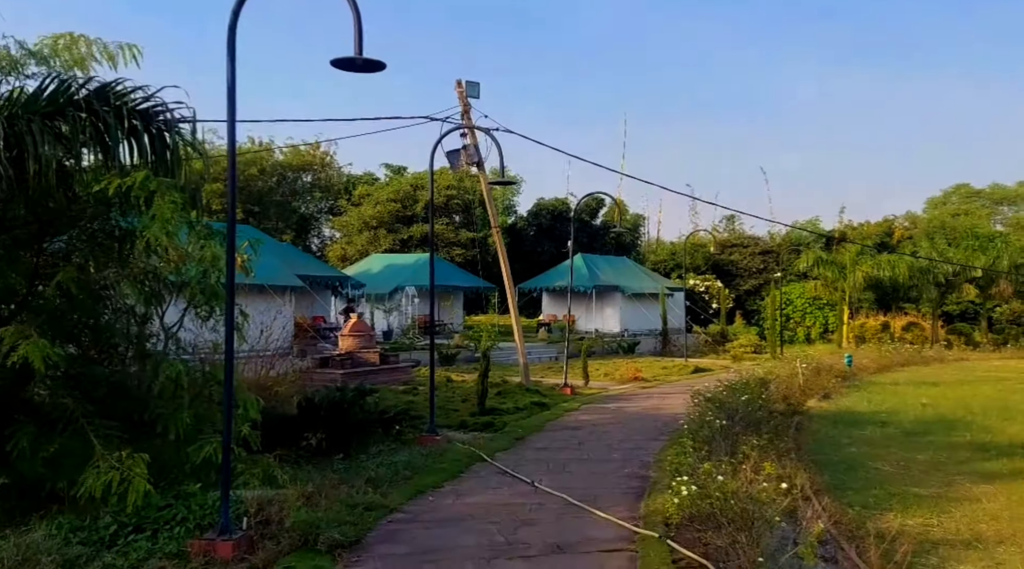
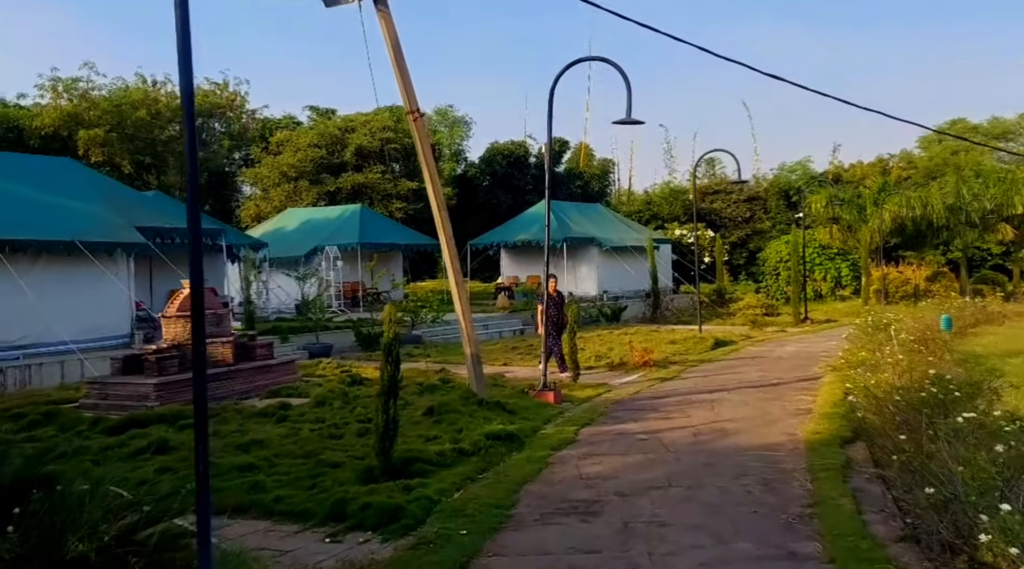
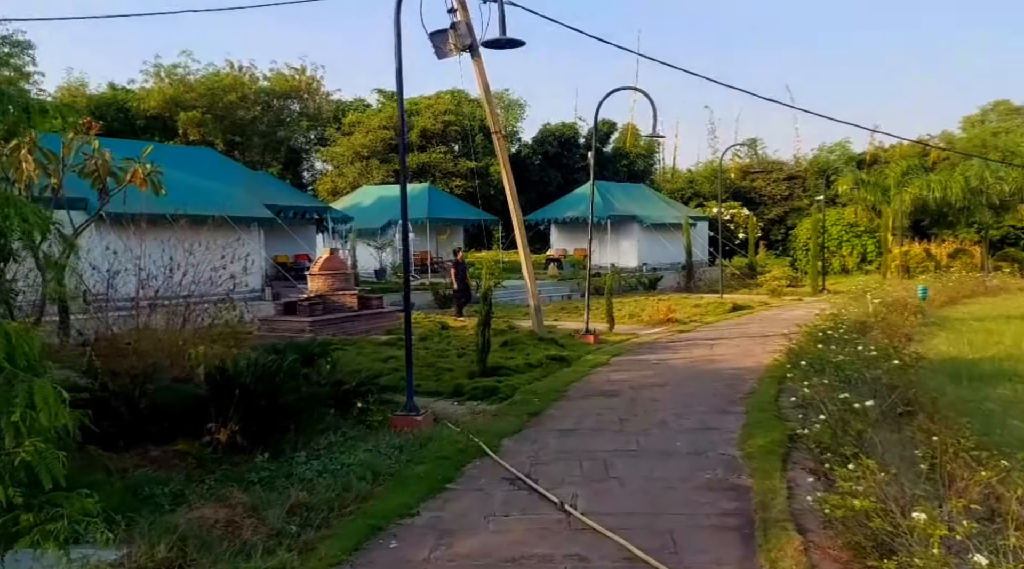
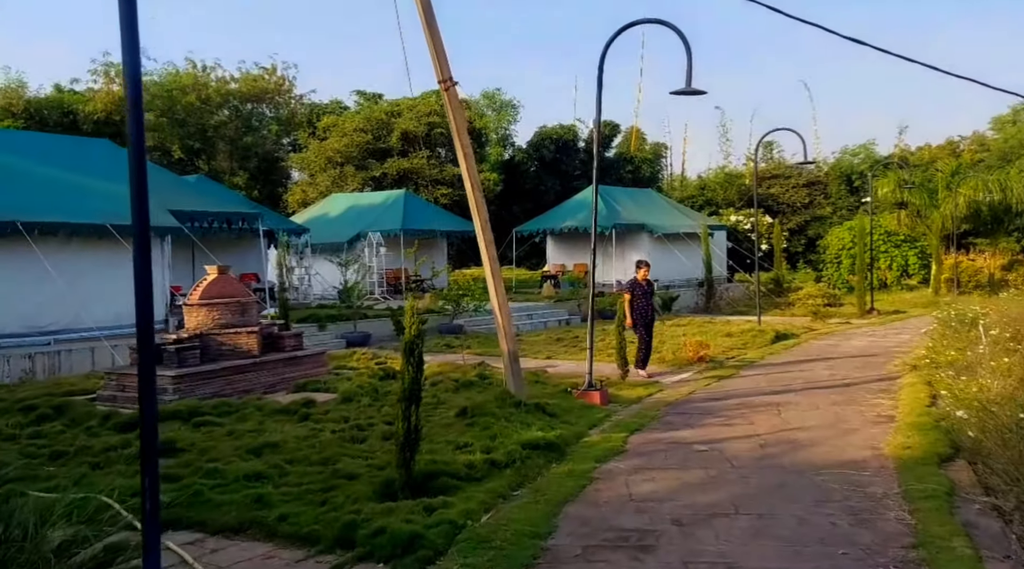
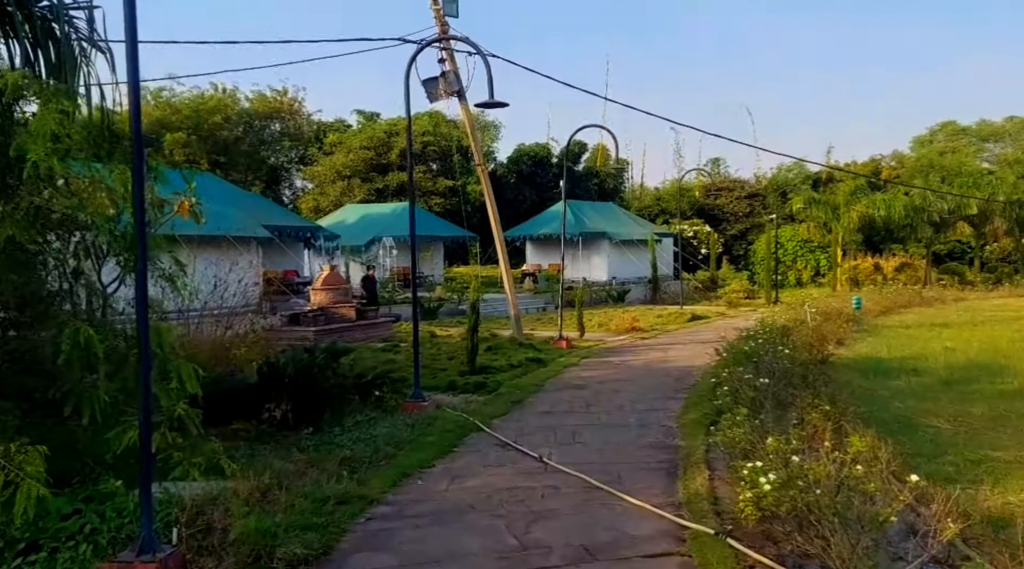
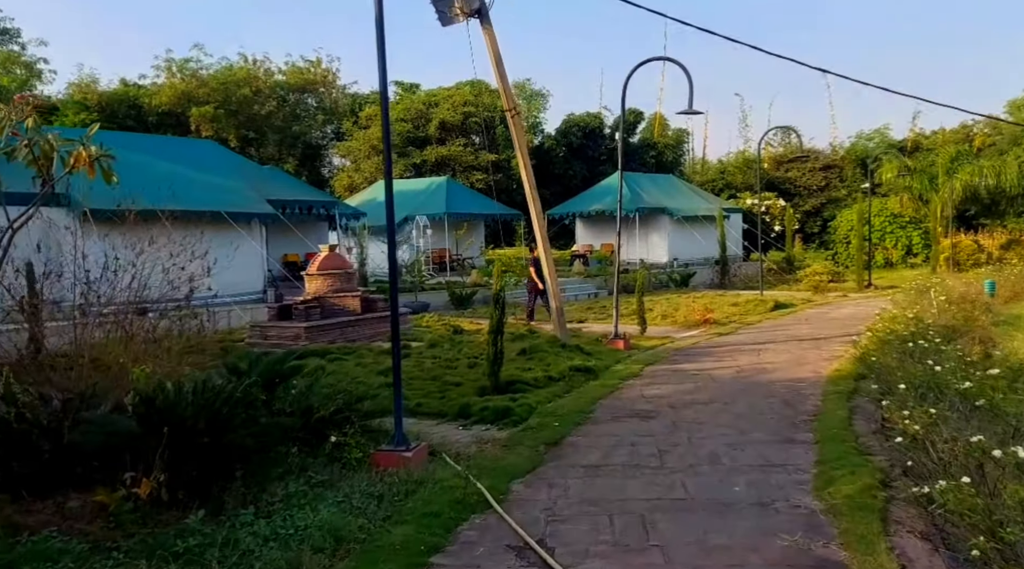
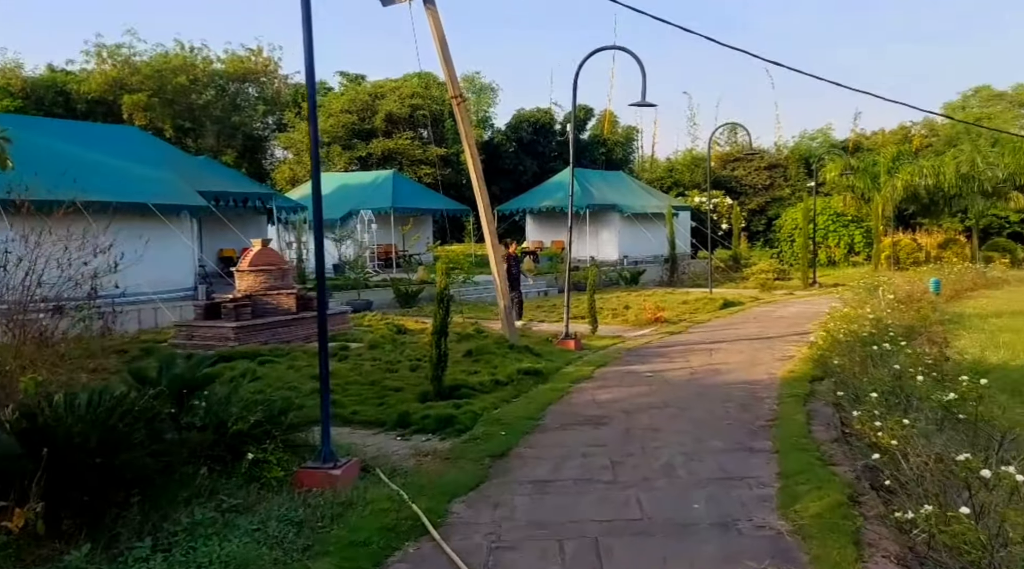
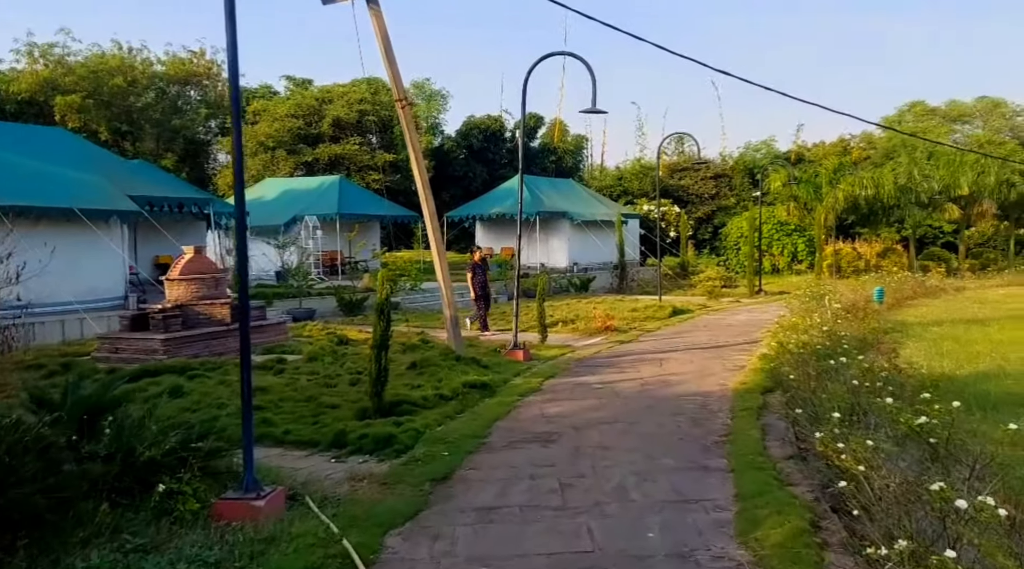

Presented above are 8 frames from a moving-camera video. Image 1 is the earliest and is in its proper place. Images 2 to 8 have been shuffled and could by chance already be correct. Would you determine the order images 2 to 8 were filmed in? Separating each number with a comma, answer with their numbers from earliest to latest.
5, 3, 6, 7, 8, 2, 4
